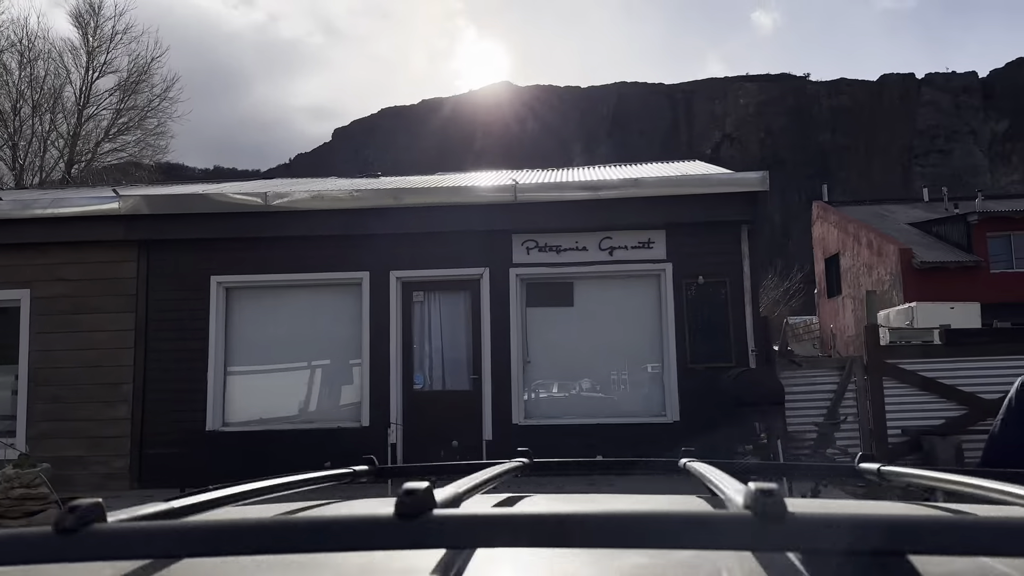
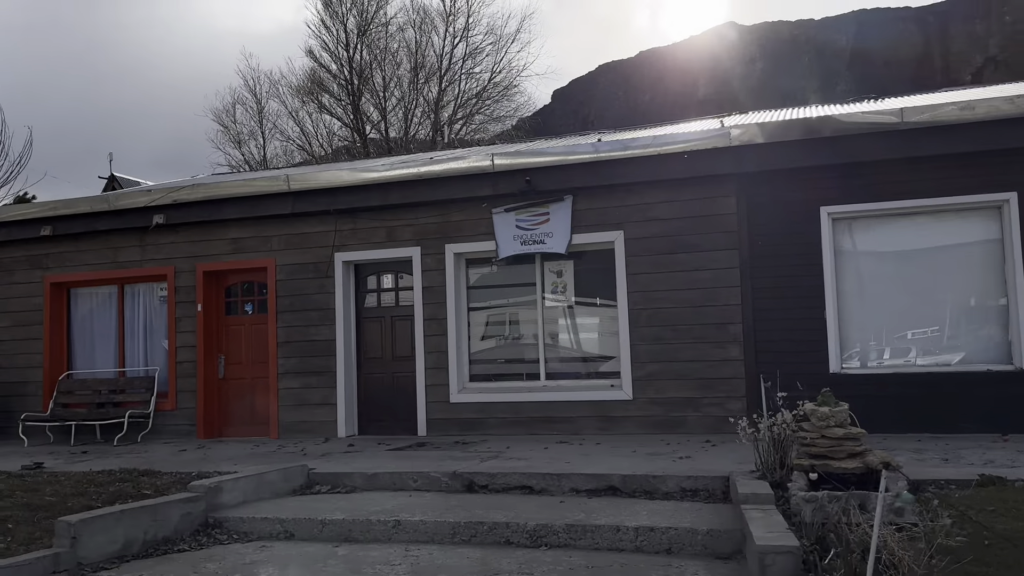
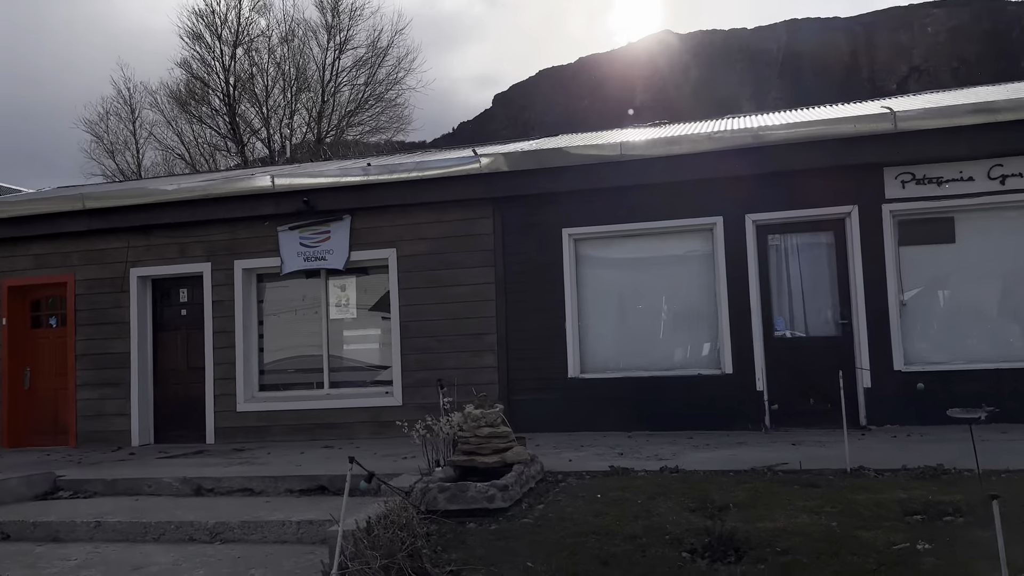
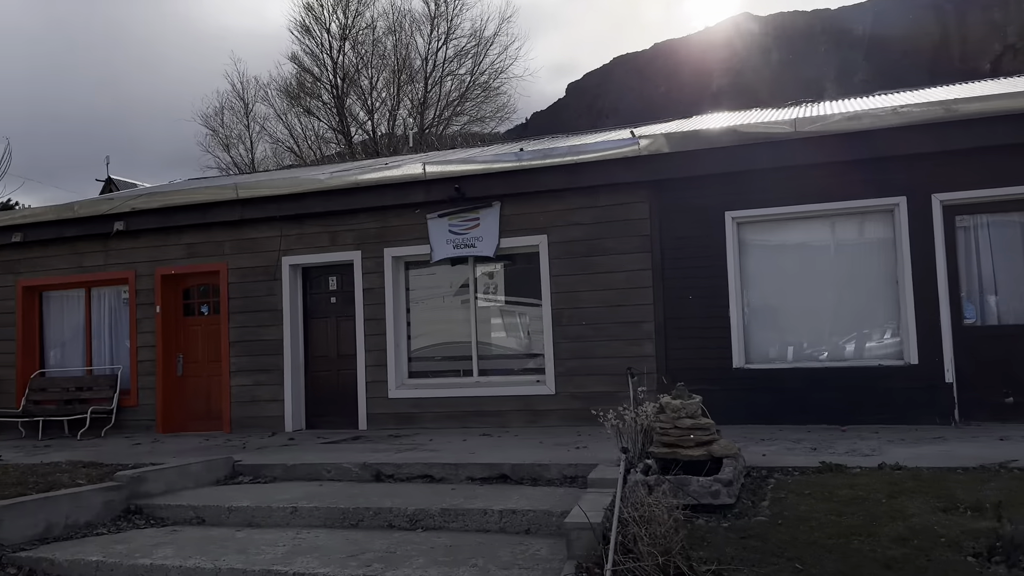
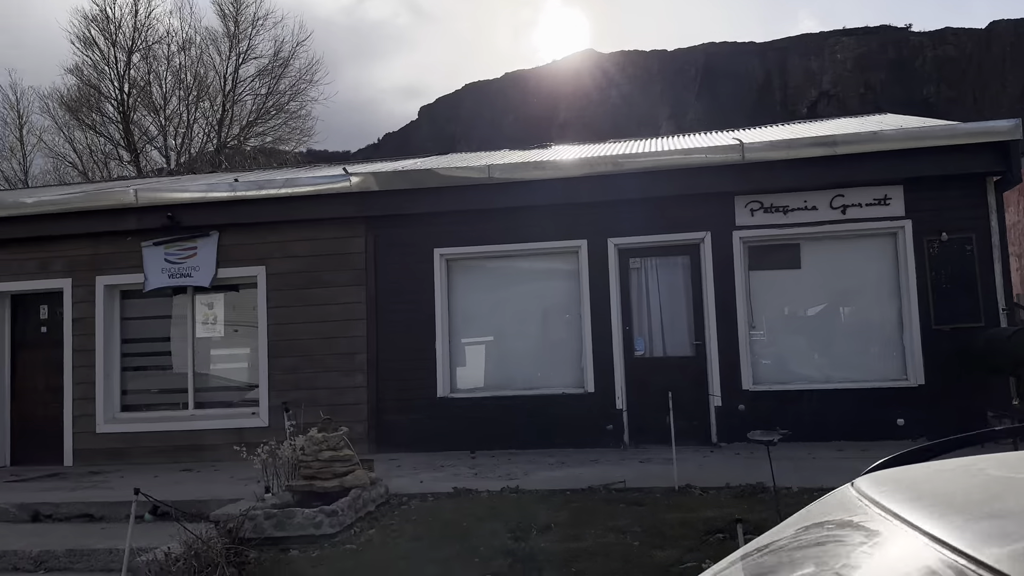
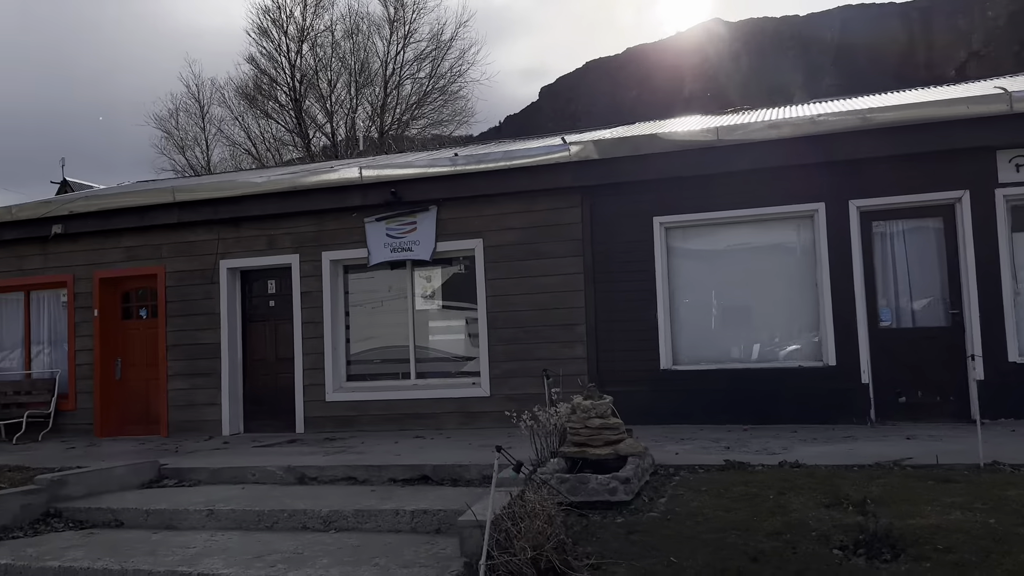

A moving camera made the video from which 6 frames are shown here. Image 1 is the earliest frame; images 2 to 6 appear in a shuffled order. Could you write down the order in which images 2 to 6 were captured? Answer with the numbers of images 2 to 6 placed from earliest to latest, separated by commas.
5, 3, 6, 4, 2
